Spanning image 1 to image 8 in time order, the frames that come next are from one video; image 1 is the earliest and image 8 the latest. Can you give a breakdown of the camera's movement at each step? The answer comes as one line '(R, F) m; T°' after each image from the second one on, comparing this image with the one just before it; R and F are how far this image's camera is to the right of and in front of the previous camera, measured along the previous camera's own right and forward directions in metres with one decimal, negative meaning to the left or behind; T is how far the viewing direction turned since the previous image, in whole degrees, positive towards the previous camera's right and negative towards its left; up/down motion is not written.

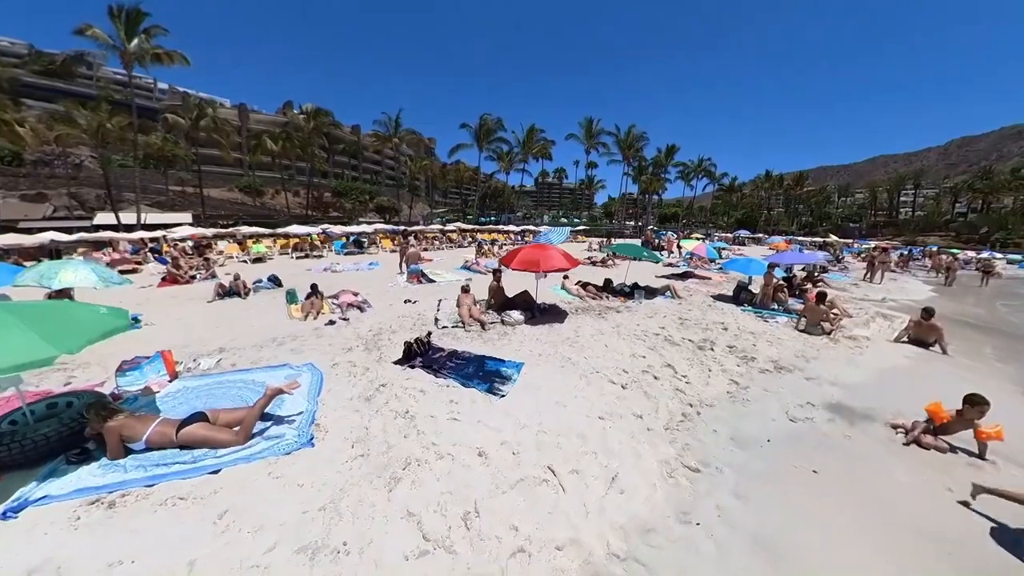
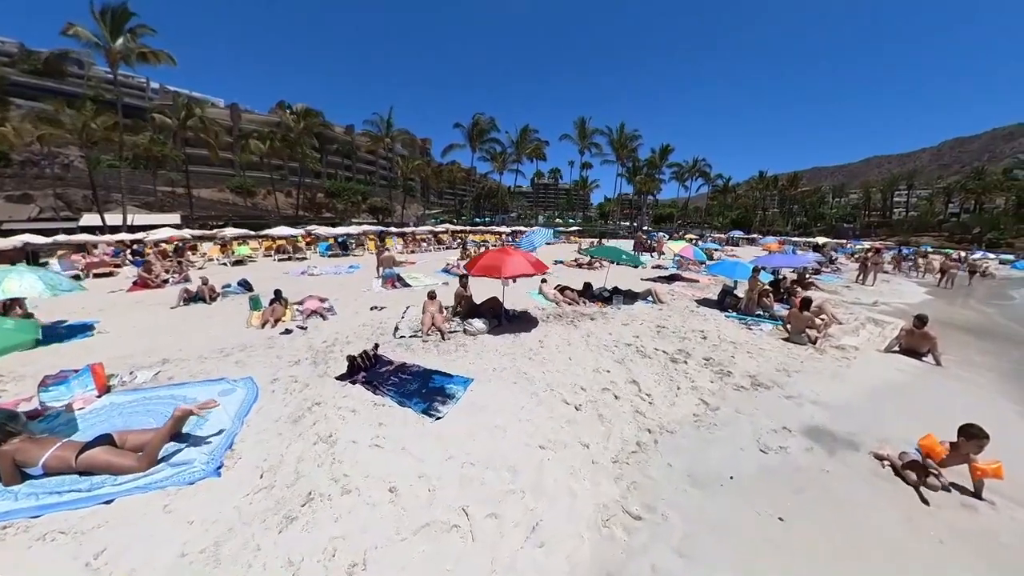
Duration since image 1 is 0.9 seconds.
(+0.8, +0.6) m; 0°
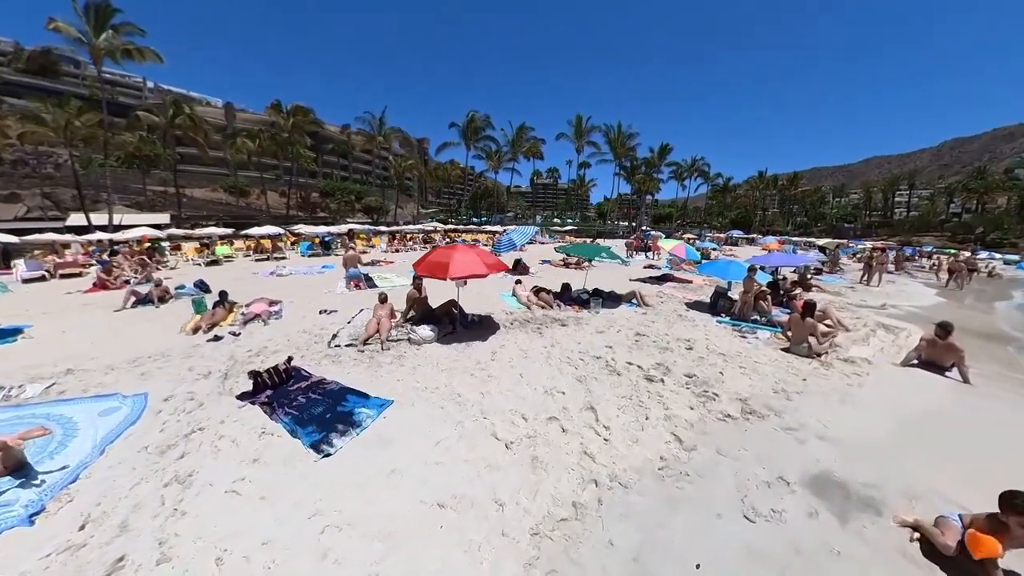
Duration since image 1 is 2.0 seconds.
(+1.0, +1.2) m; 0°
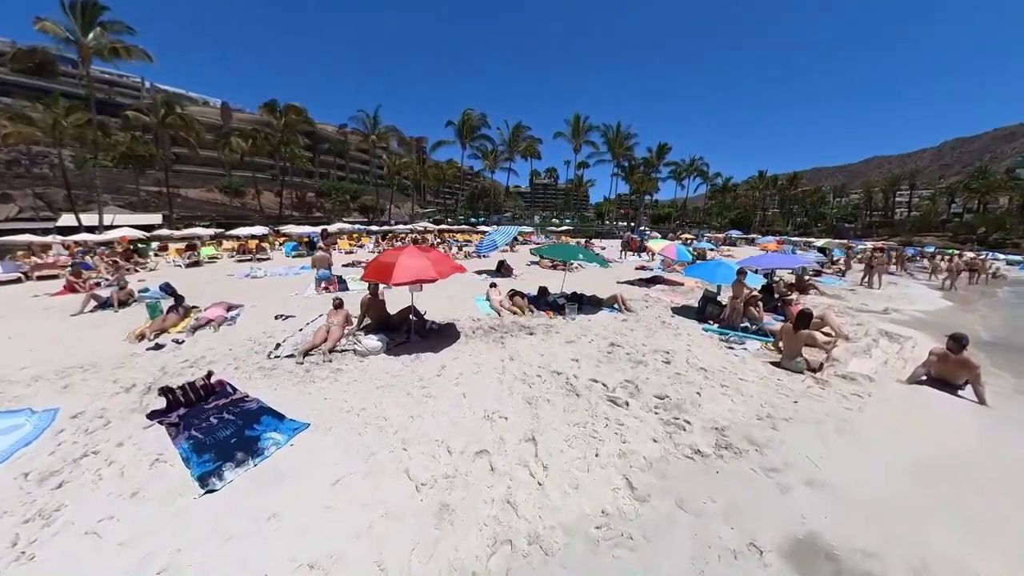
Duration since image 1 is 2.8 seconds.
(+0.8, +0.8) m; 0°
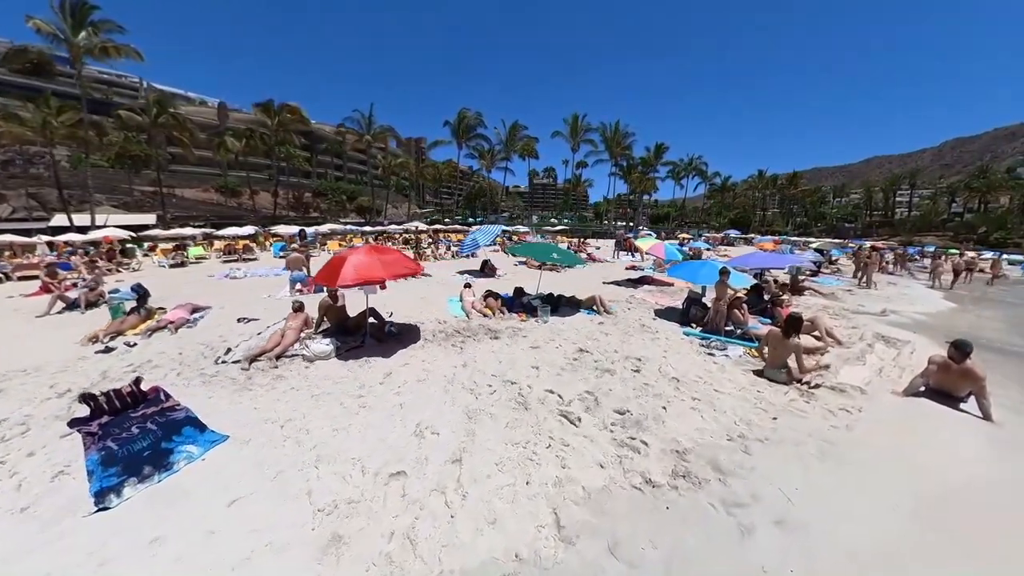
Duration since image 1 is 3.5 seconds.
(+0.7, +0.5) m; 0°
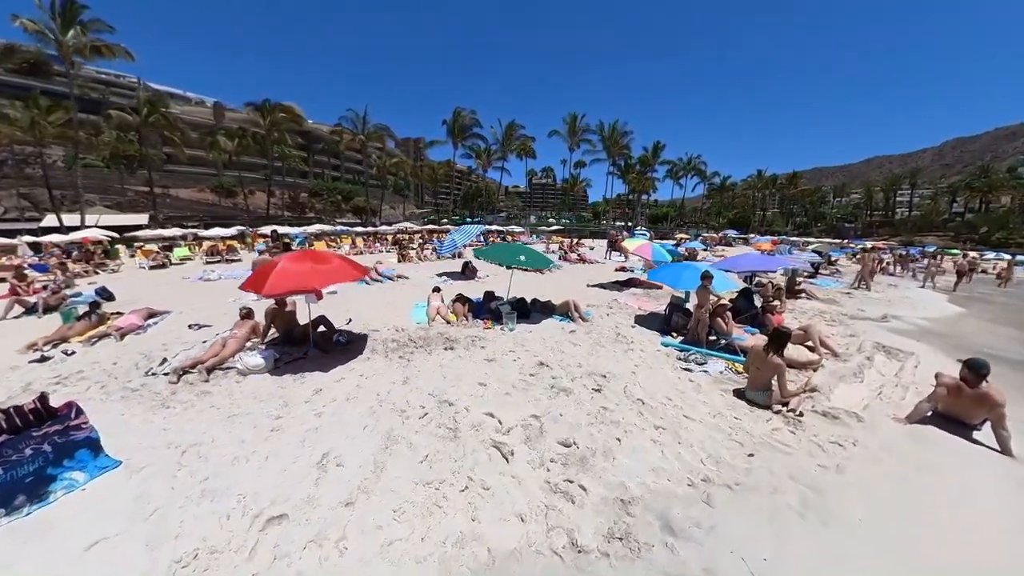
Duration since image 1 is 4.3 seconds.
(+0.7, +0.6) m; 0°
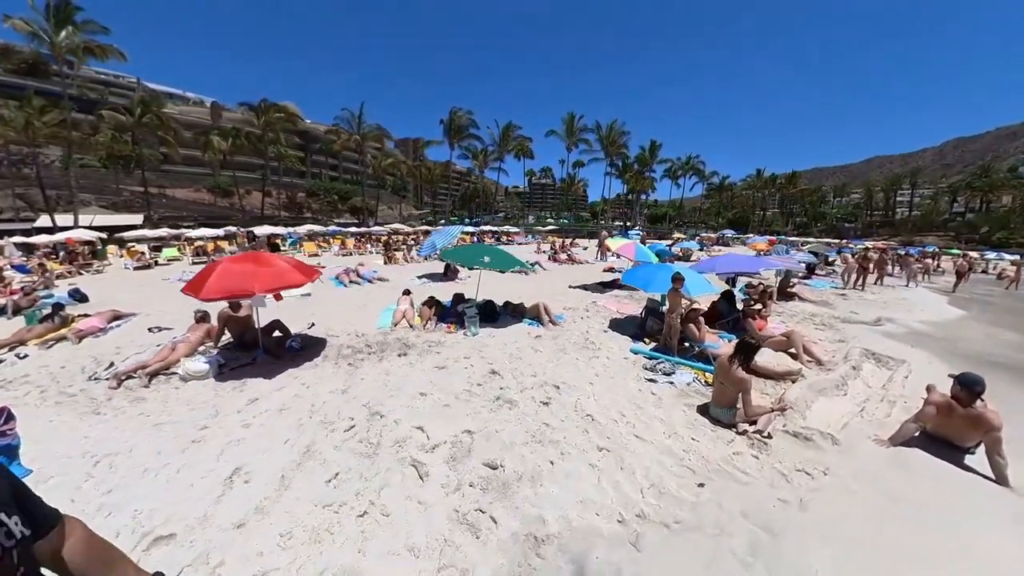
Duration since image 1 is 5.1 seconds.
(+0.7, +0.3) m; 0°
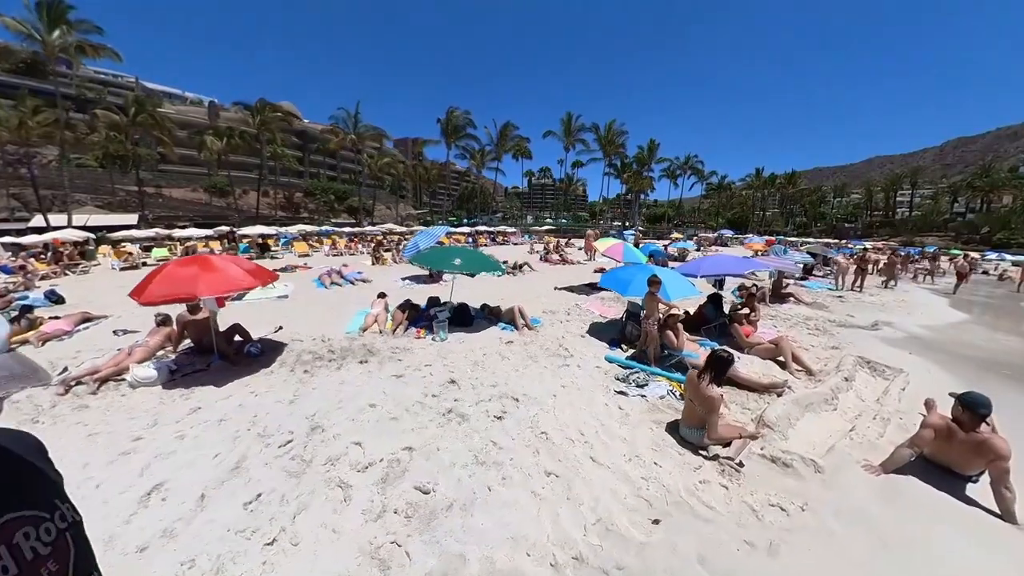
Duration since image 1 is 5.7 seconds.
(+0.5, +0.3) m; 0°
